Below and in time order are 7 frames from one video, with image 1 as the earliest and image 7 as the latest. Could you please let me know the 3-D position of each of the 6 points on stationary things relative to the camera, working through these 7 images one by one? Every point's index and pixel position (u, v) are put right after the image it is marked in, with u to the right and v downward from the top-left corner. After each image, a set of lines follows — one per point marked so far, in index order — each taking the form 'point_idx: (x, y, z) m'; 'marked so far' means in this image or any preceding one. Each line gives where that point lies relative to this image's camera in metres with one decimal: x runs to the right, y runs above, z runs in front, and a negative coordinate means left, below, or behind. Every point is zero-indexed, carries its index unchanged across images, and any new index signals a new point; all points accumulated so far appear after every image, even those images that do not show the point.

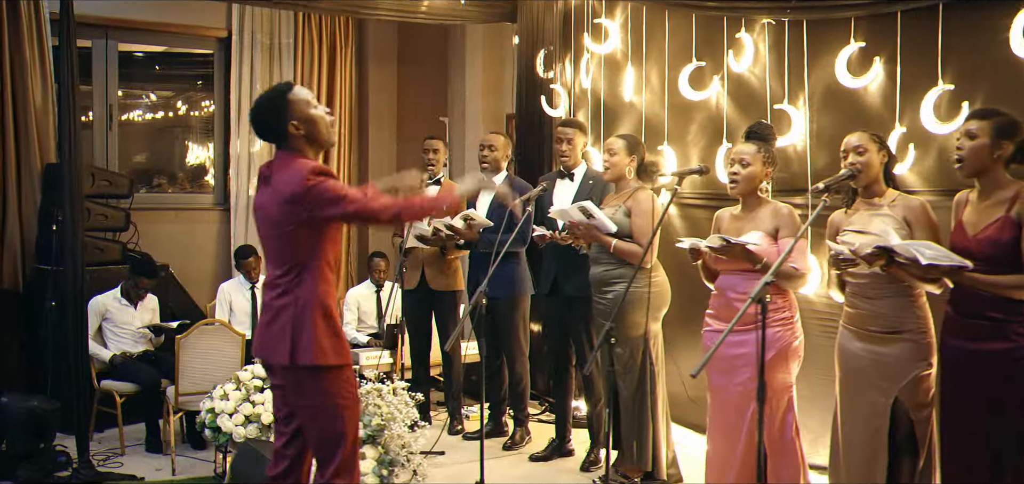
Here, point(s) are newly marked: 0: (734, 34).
0: (+1.1, +1.0, +4.8) m
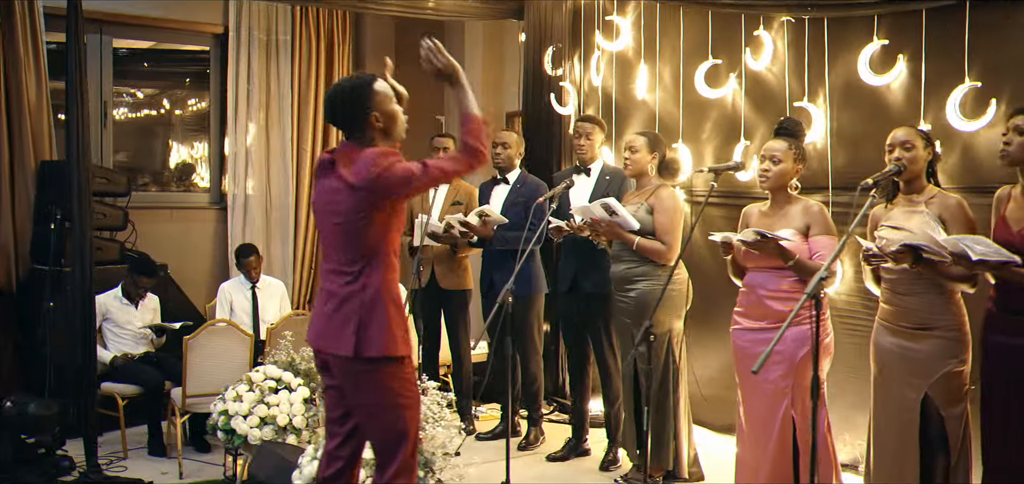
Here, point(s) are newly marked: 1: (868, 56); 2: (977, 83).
0: (+1.2, +1.1, +4.8) m
1: (+1.6, +0.8, +4.3) m
2: (+1.9, +0.6, +3.9) m
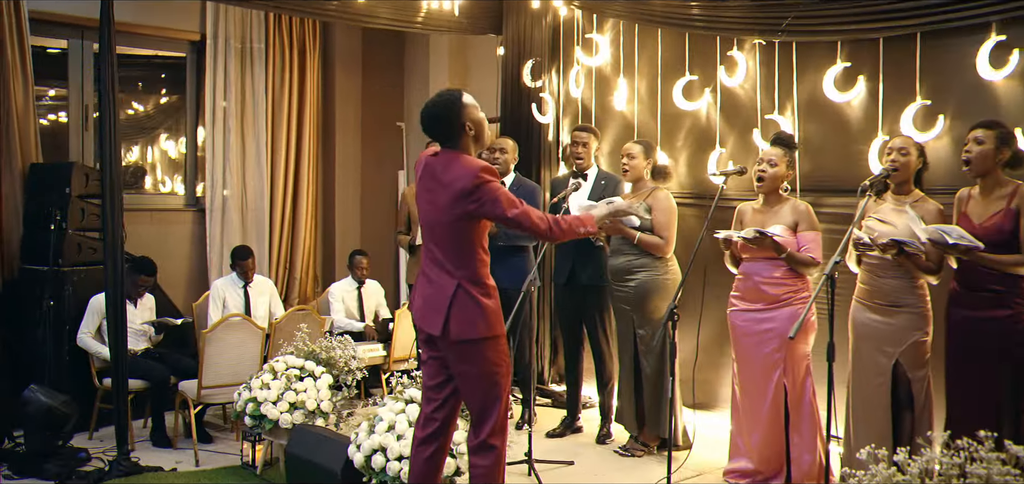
0: (+1.2, +1.1, +5.4) m
1: (+1.6, +0.9, +4.9) m
2: (+2.0, +0.7, +4.6) m
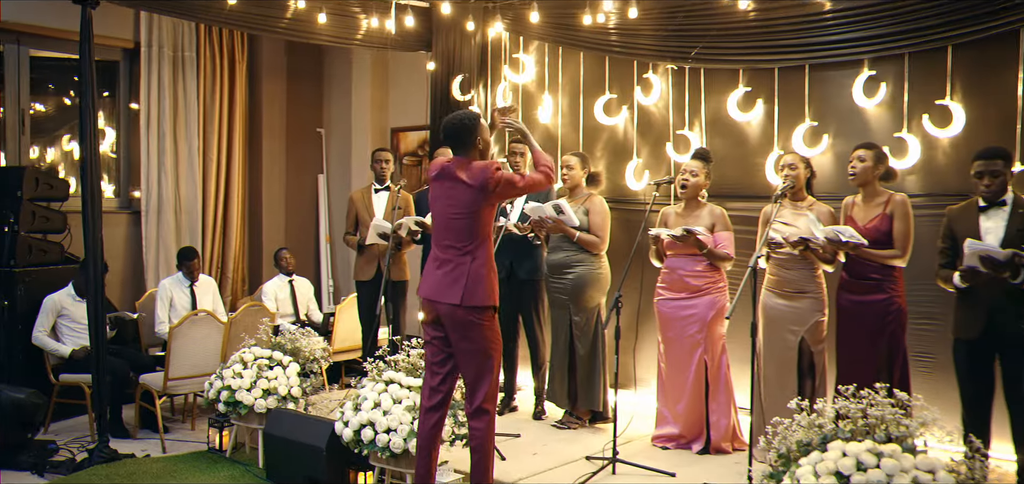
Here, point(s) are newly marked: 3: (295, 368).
0: (+0.8, +1.1, +6.2) m
1: (+1.3, +0.9, +5.8) m
2: (+1.7, +0.7, +5.5) m
3: (-1.2, -0.7, +5.4) m
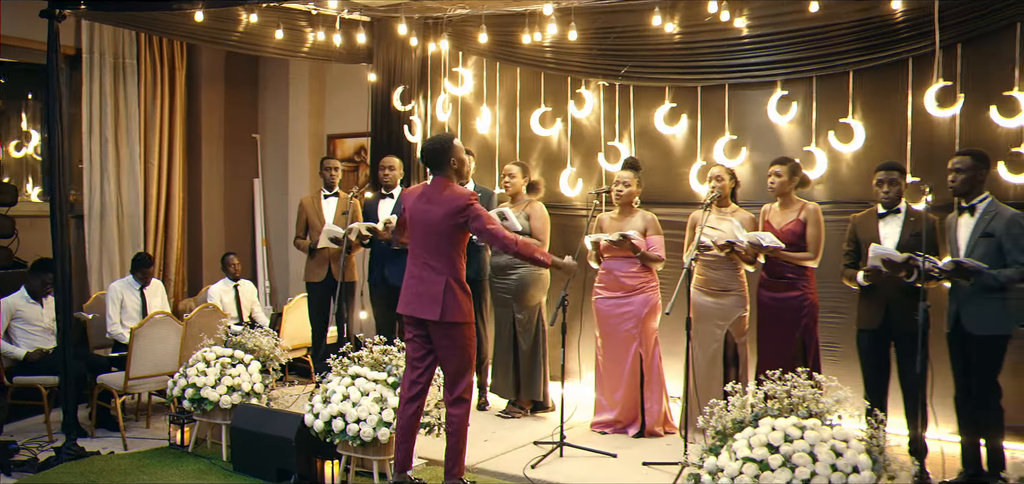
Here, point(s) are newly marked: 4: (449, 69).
0: (+0.4, +1.1, +6.7) m
1: (+1.0, +0.9, +6.3) m
2: (+1.4, +0.7, +6.1) m
3: (-1.5, -0.7, +5.7) m
4: (-0.5, +1.3, +7.2) m
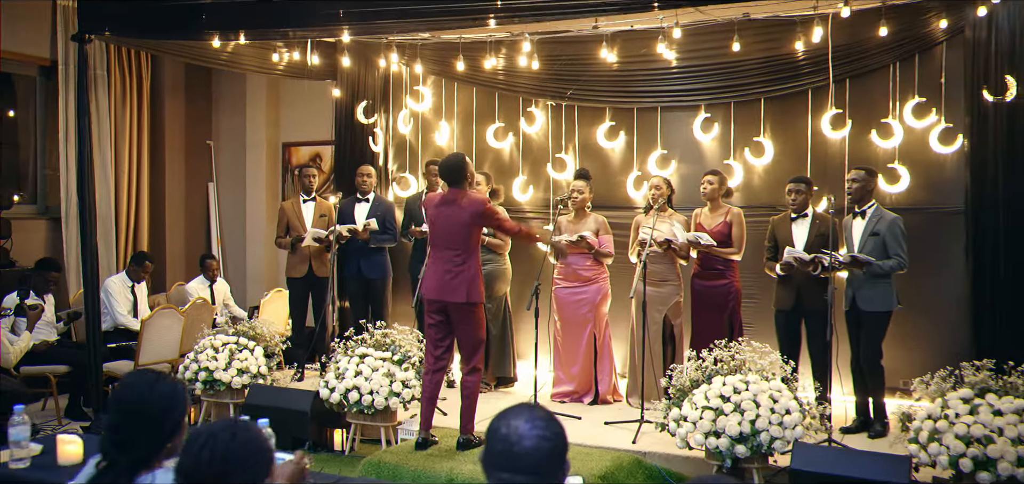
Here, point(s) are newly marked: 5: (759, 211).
0: (+0.1, +1.1, +7.7) m
1: (+0.7, +0.9, +7.4) m
2: (+1.1, +0.7, +7.2) m
3: (-1.7, -0.7, +6.4) m
4: (-0.9, +1.3, +8.1) m
5: (+1.8, +0.2, +6.9) m
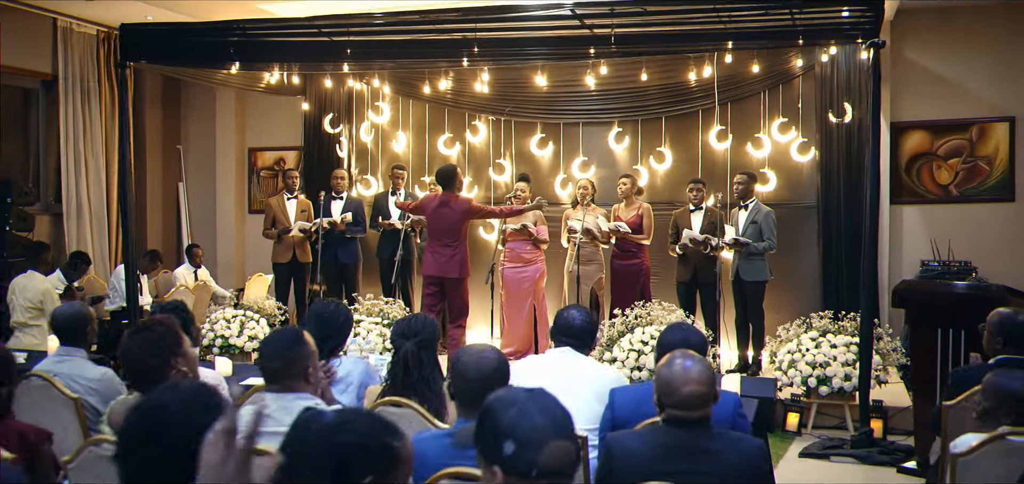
0: (-0.4, +1.2, +9.3) m
1: (+0.2, +1.0, +9.1) m
2: (+0.7, +0.8, +8.9) m
3: (-2.0, -0.6, +7.8) m
4: (-1.4, +1.4, +9.6) m
5: (+1.3, +0.3, +8.7) m
